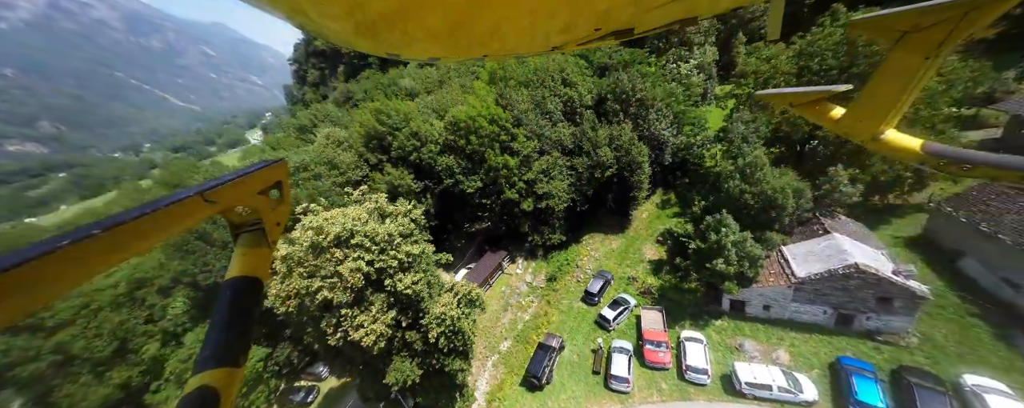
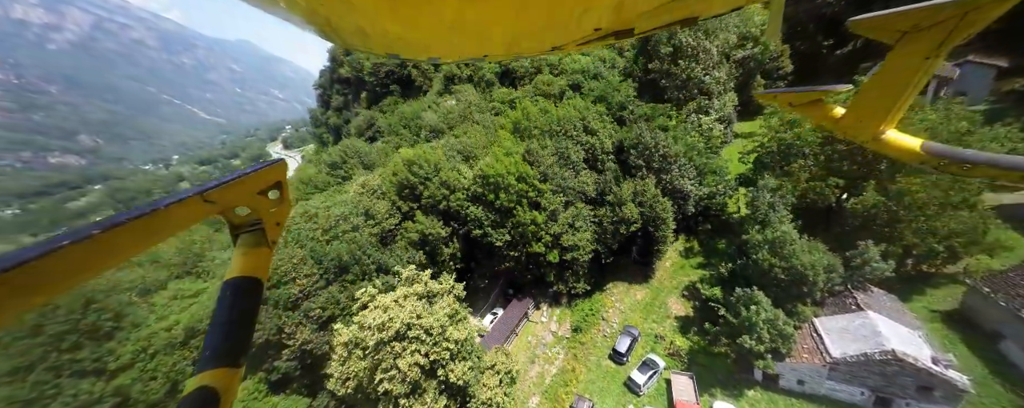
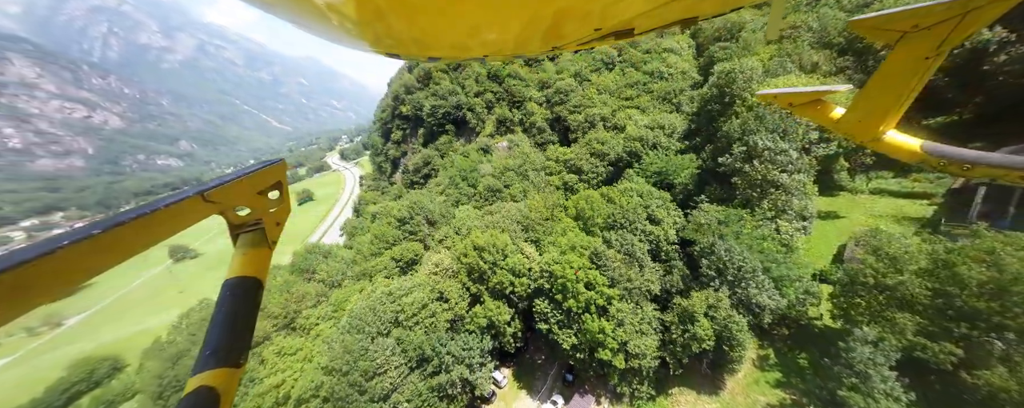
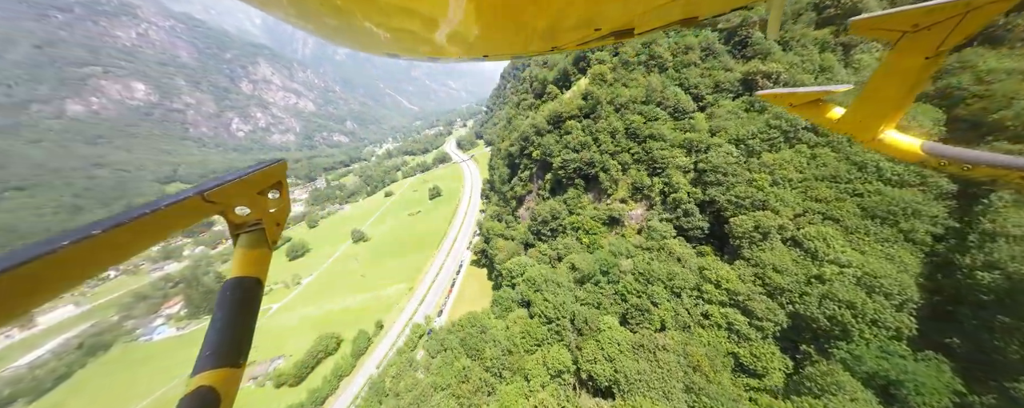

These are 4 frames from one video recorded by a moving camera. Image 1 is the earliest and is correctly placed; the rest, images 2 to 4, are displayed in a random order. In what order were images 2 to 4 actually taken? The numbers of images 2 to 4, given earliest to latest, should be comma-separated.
2, 3, 4
